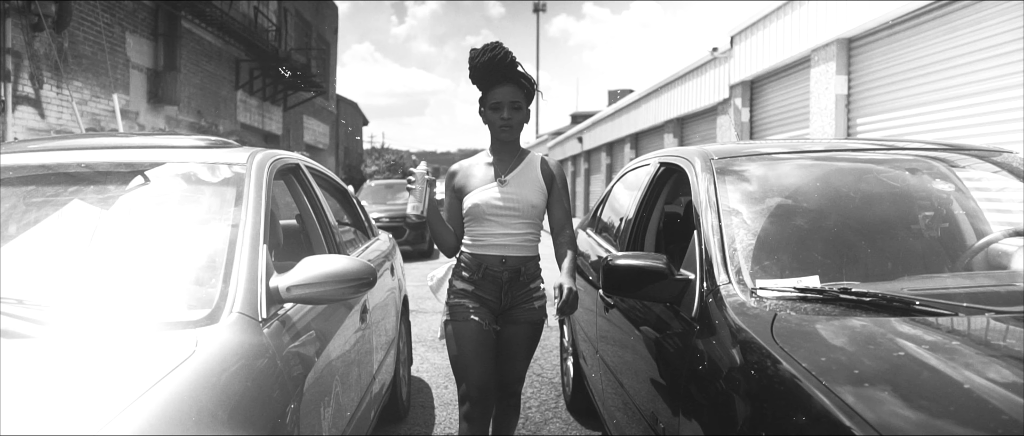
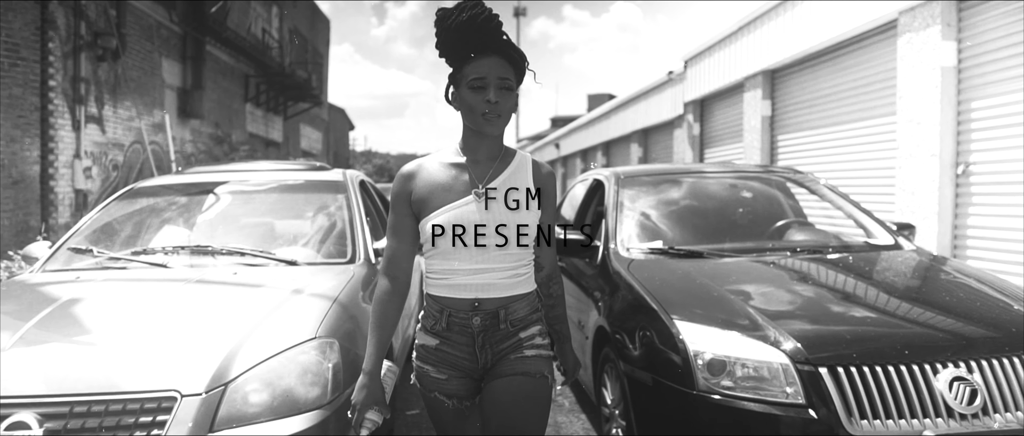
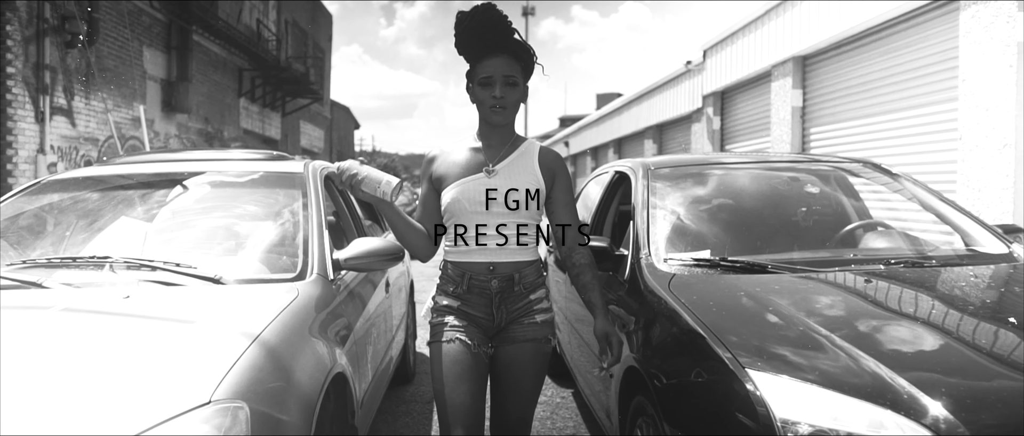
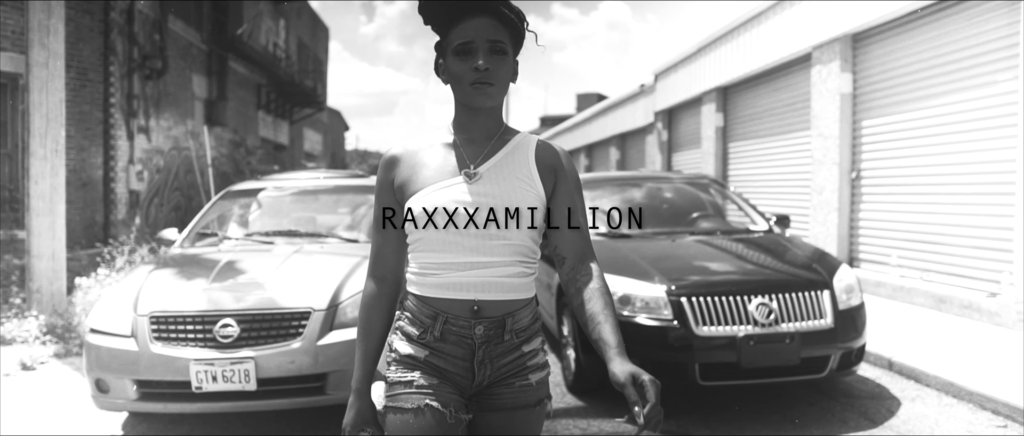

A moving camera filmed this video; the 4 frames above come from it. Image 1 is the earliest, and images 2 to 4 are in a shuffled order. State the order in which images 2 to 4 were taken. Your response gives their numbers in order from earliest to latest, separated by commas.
3, 2, 4
